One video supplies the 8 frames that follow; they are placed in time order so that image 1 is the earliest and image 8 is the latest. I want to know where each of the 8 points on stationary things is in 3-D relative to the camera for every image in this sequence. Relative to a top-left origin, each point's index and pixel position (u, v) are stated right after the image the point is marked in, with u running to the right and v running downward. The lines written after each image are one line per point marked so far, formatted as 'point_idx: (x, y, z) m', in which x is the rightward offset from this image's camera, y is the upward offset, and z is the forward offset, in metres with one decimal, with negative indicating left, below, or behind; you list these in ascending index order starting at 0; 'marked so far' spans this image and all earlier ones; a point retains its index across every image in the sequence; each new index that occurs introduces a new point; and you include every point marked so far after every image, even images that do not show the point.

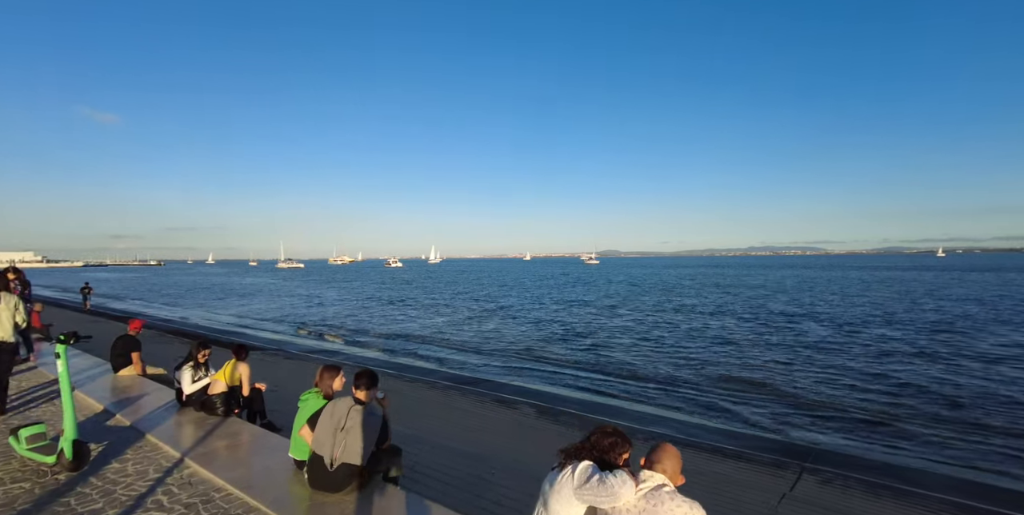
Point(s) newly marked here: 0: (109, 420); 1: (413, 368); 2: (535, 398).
0: (-3.6, -1.5, +4.4) m
1: (-2.7, -3.0, +13.4) m
2: (+0.5, -2.7, +9.2) m
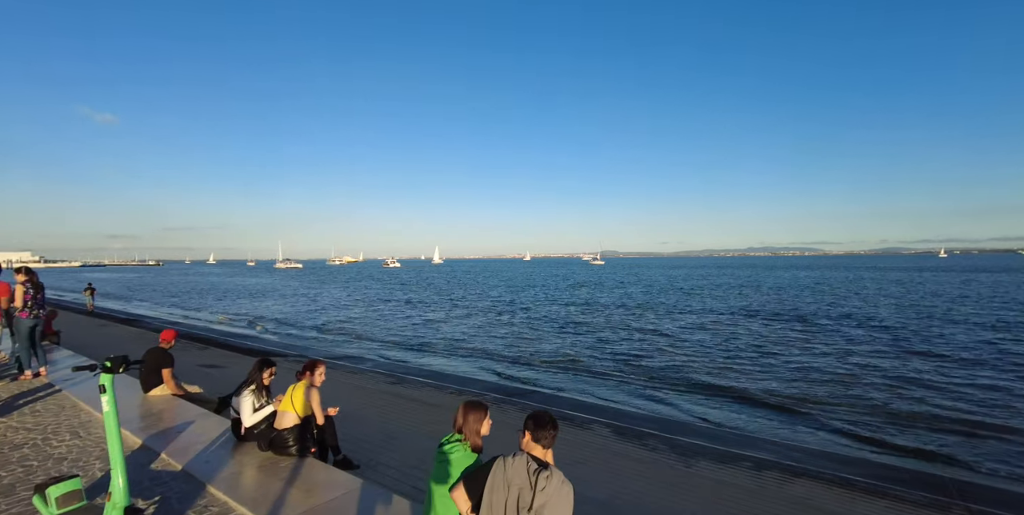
0: (-2.6, -1.5, +3.5) m
1: (-1.7, -3.0, +12.6) m
2: (+1.5, -2.7, +8.3) m
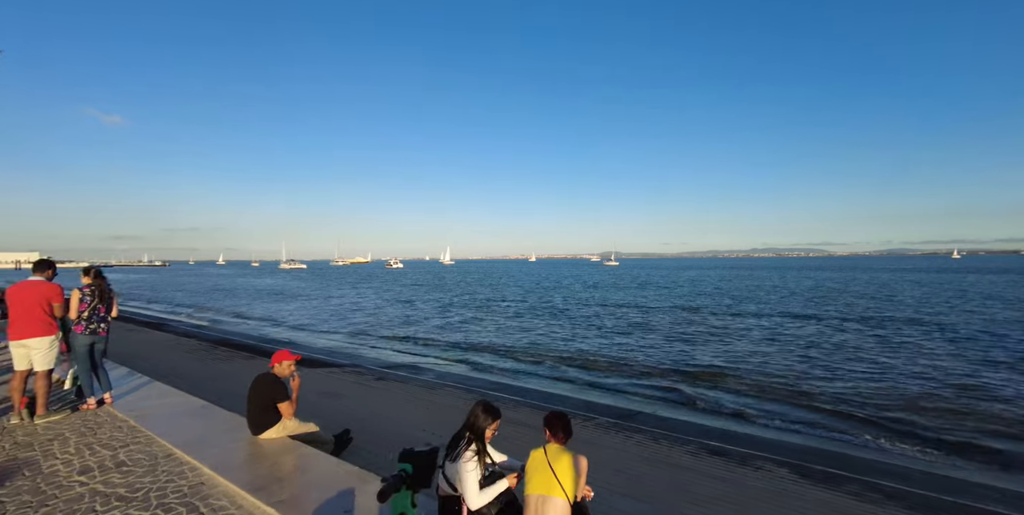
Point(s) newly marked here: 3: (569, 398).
0: (-0.8, -1.5, +2.2) m
1: (+0.2, -3.1, +11.3) m
2: (+3.4, -2.7, +7.0) m
3: (+1.1, -3.0, +10.0) m
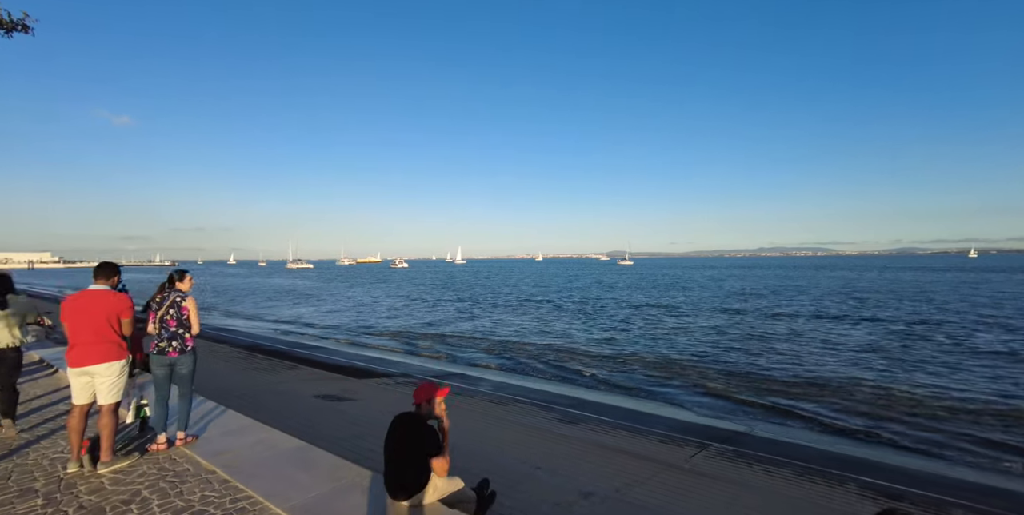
0: (+0.6, -1.5, +1.2) m
1: (+1.7, -3.1, +10.3) m
2: (+4.8, -2.7, +5.9) m
3: (+2.6, -3.0, +9.0) m
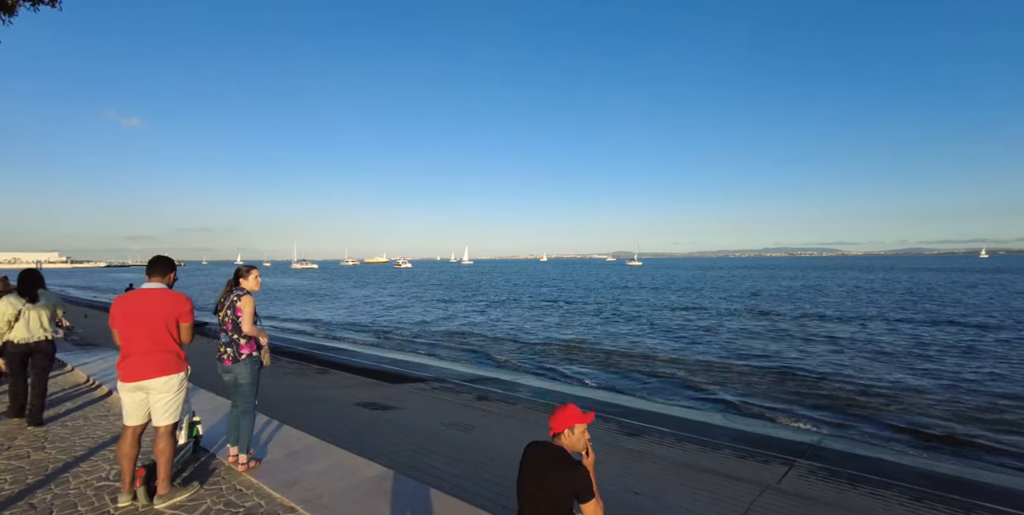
0: (+1.4, -1.5, +0.6) m
1: (+2.6, -3.1, +9.7) m
2: (+5.7, -2.7, +5.3) m
3: (+3.5, -3.0, +8.4) m
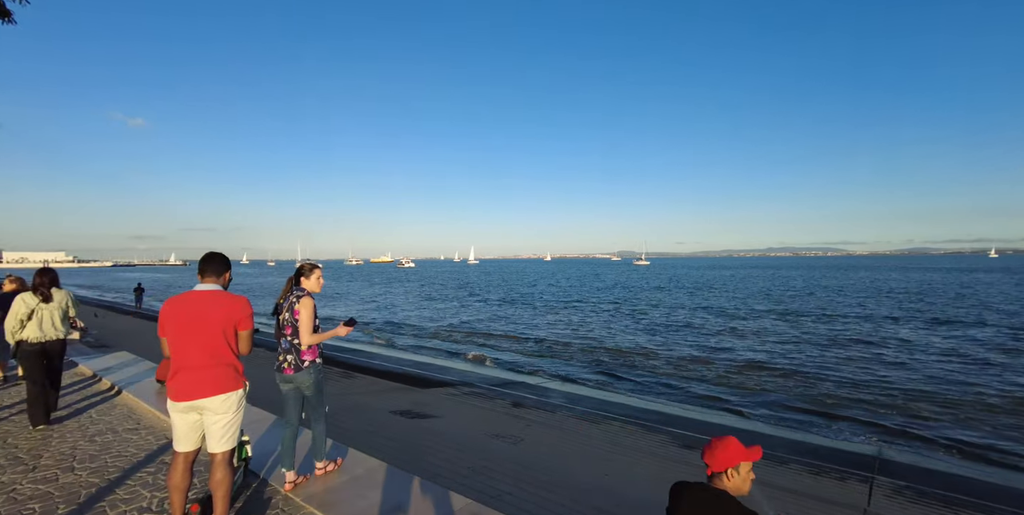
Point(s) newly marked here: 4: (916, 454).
0: (+2.0, -1.5, +0.2) m
1: (+3.3, -3.0, +9.2) m
2: (+6.4, -2.7, +4.8) m
3: (+4.2, -2.9, +7.9) m
4: (+6.7, -3.2, +7.9) m
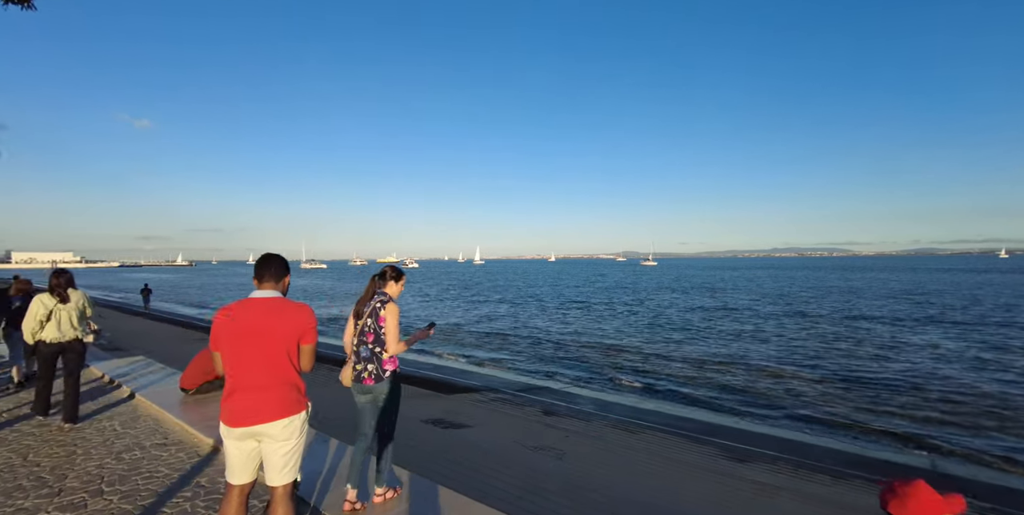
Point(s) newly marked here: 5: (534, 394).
0: (+2.5, -1.5, -0.2) m
1: (+3.9, -3.1, +8.8) m
2: (+6.9, -2.7, +4.4) m
3: (+4.7, -3.0, +7.5) m
4: (+7.2, -3.2, +7.5) m
5: (+0.5, -3.0, +10.5) m
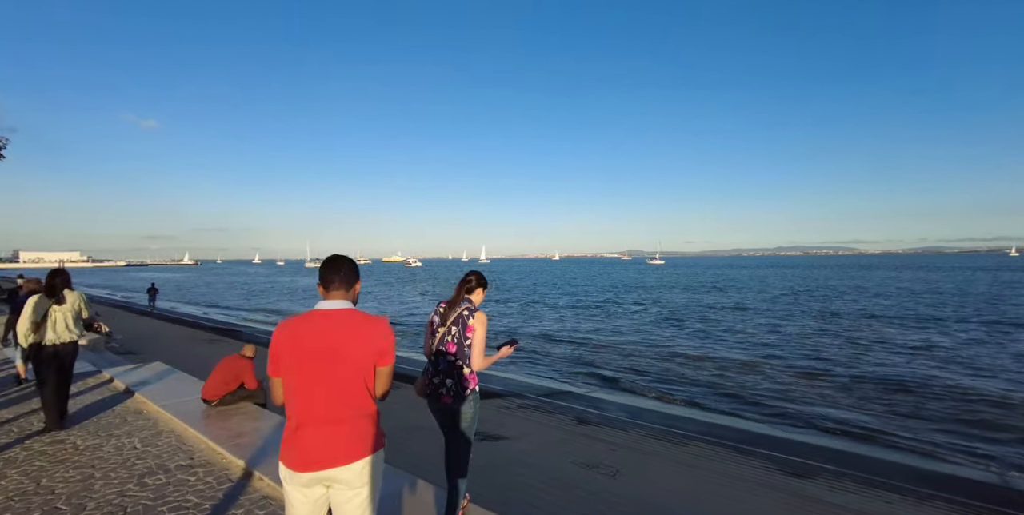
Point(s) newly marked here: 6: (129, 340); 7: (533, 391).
0: (+3.0, -1.5, -0.7) m
1: (+4.4, -3.1, +8.3) m
2: (+7.4, -2.7, +3.9) m
3: (+5.3, -2.9, +7.0) m
4: (+7.8, -3.2, +7.0) m
5: (+1.0, -3.0, +10.0) m
6: (-10.8, -2.4, +13.8) m
7: (+0.5, -3.1, +10.9) m
